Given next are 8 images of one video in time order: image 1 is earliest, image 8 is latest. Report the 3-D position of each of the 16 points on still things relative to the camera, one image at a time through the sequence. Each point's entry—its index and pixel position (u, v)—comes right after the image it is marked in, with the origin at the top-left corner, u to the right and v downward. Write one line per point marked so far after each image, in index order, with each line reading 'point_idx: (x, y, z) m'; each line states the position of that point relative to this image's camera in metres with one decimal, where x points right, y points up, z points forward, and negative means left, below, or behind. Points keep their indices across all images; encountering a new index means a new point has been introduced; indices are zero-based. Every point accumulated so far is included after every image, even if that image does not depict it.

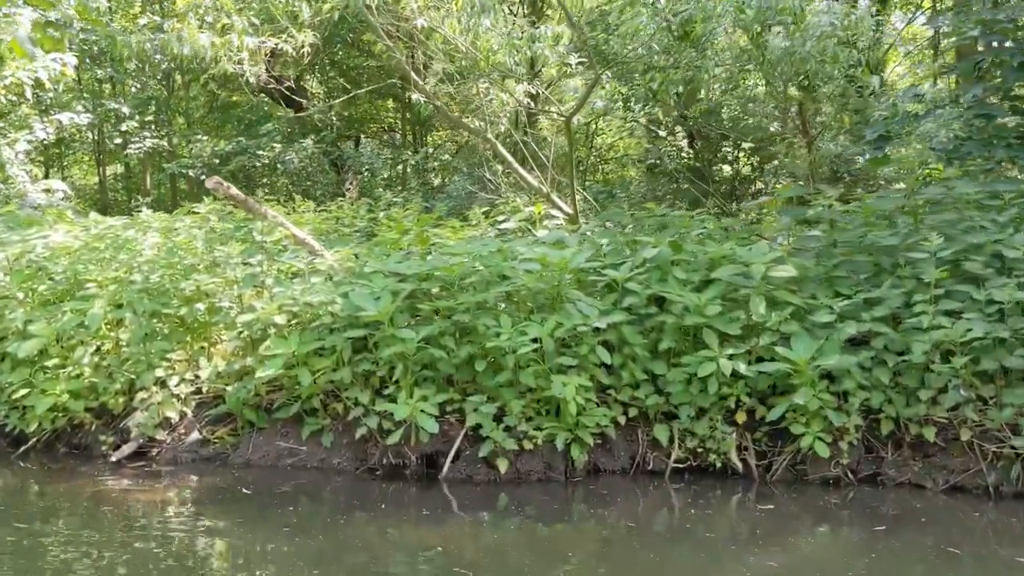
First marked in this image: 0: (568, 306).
0: (+0.2, -0.1, +4.1) m
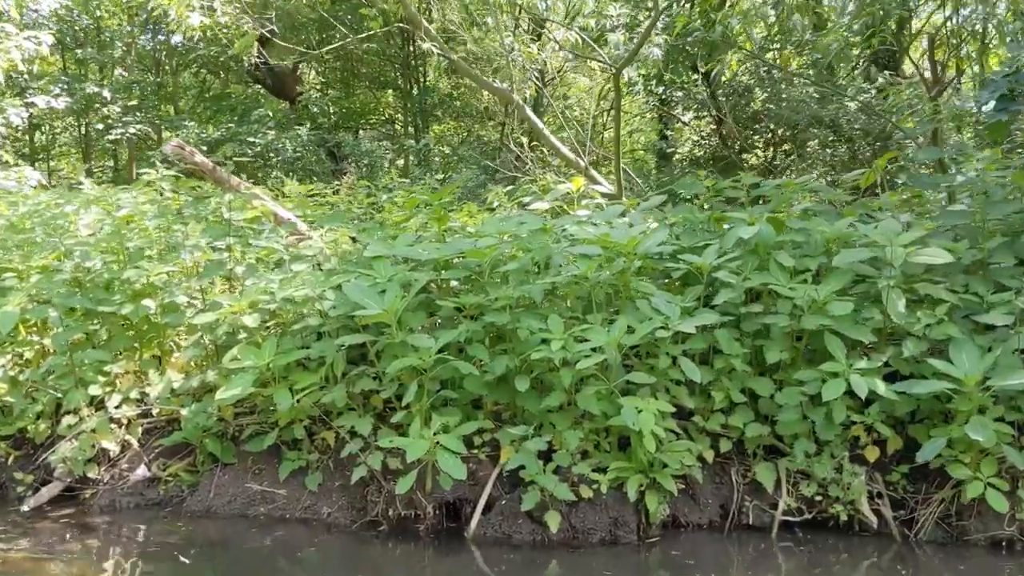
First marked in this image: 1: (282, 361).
0: (+0.4, 0.0, +3.0) m
1: (-0.7, -0.2, +3.0) m
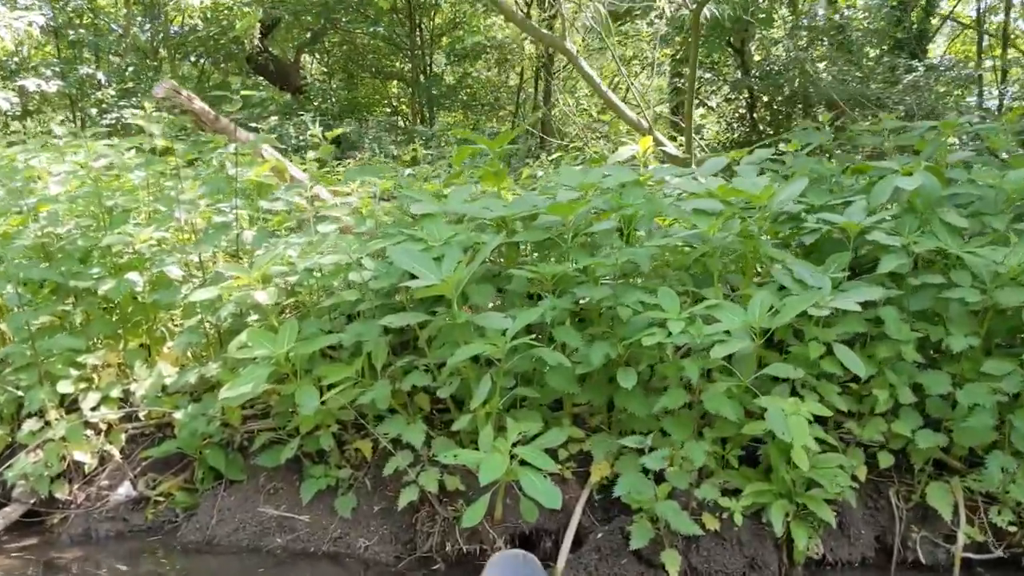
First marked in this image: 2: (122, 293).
0: (+0.6, 0.0, +2.3) m
1: (-0.5, -0.1, +2.3) m
2: (-1.1, 0.0, +2.7) m
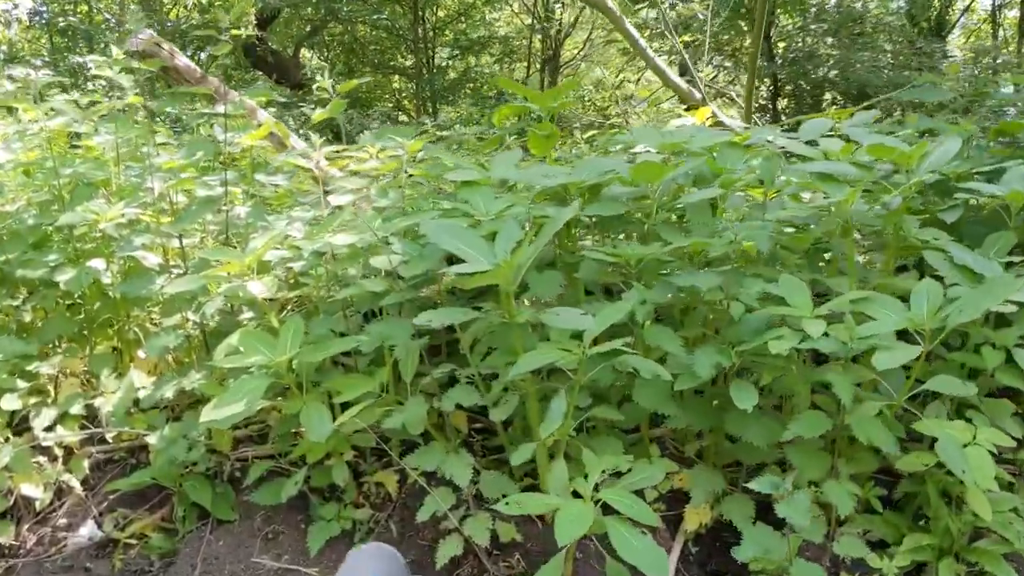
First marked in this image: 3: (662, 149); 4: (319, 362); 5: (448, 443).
0: (+0.7, +0.1, +1.8) m
1: (-0.3, -0.1, +1.7) m
2: (-0.9, 0.0, +2.2) m
3: (+0.3, +0.3, +2.0) m
4: (-0.3, -0.1, +1.8) m
5: (-0.1, -0.3, +1.9) m
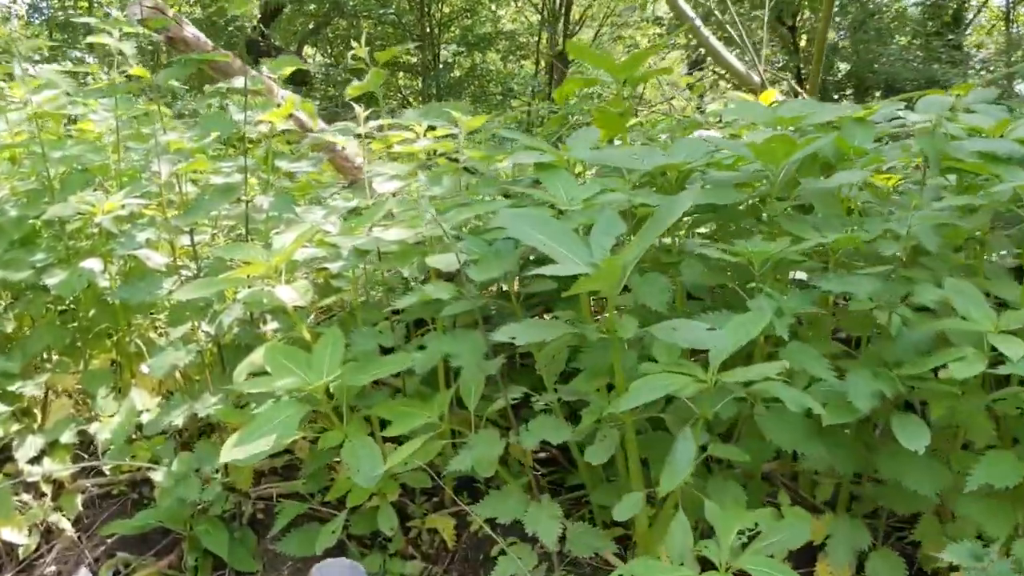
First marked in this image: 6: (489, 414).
0: (+0.9, 0.0, +1.4) m
1: (-0.2, -0.1, +1.4) m
2: (-0.8, 0.0, +1.8) m
3: (+0.4, +0.3, +1.6) m
4: (-0.2, -0.1, +1.4) m
5: (0.0, -0.3, +1.5) m
6: (0.0, -0.2, +1.5) m
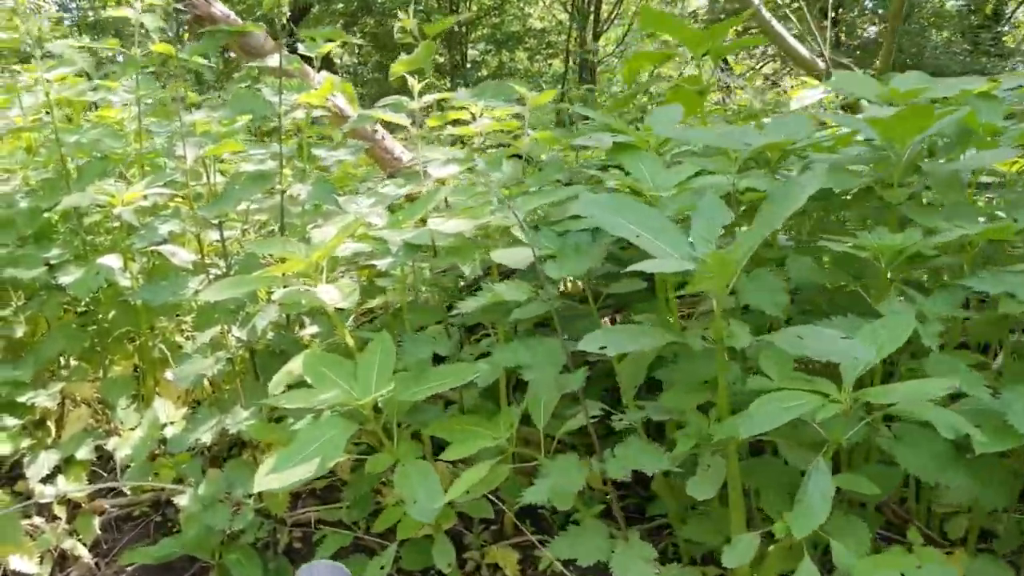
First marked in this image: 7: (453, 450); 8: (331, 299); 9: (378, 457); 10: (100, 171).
0: (+1.0, 0.0, +1.2) m
1: (-0.1, -0.1, +1.2) m
2: (-0.7, 0.0, +1.6) m
3: (+0.5, +0.3, +1.4) m
4: (-0.1, -0.1, +1.2) m
5: (+0.1, -0.3, +1.3) m
6: (+0.1, -0.2, +1.3) m
7: (-0.1, -0.2, +1.2) m
8: (-0.2, 0.0, +1.3) m
9: (-0.2, -0.2, +1.3) m
10: (-0.7, +0.2, +1.8) m
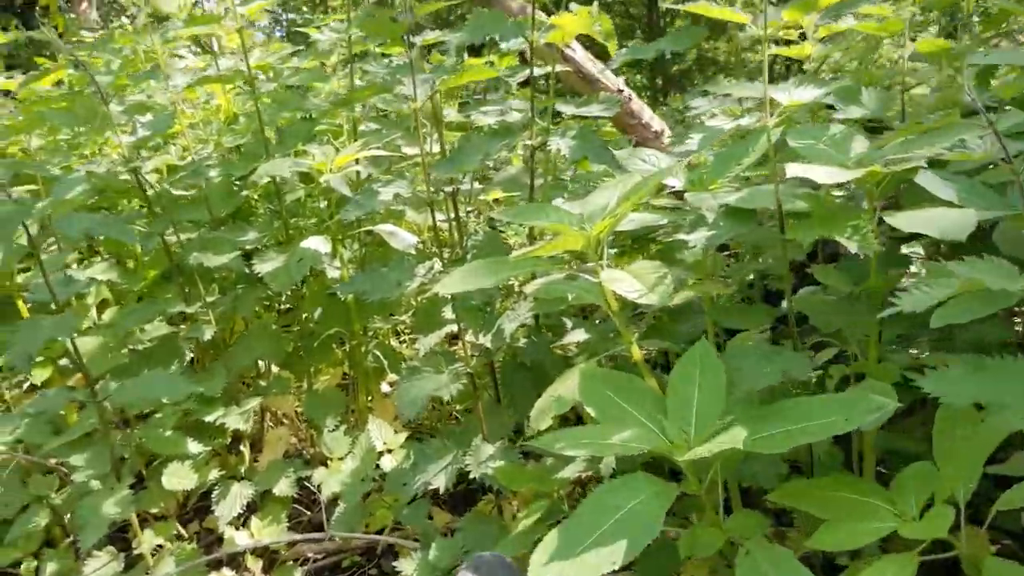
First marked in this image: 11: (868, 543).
0: (+1.3, +0.1, +0.5) m
1: (+0.2, -0.1, +0.7) m
2: (-0.3, 0.0, +1.3) m
3: (+0.9, +0.3, +0.8) m
4: (+0.2, -0.1, +0.7) m
5: (+0.4, -0.3, +0.8) m
6: (+0.4, -0.2, +0.8) m
7: (+0.2, -0.2, +0.7) m
8: (+0.1, 0.0, +0.9) m
9: (+0.2, -0.2, +0.9) m
10: (-0.3, +0.2, +1.4) m
11: (+0.3, -0.2, +0.7) m
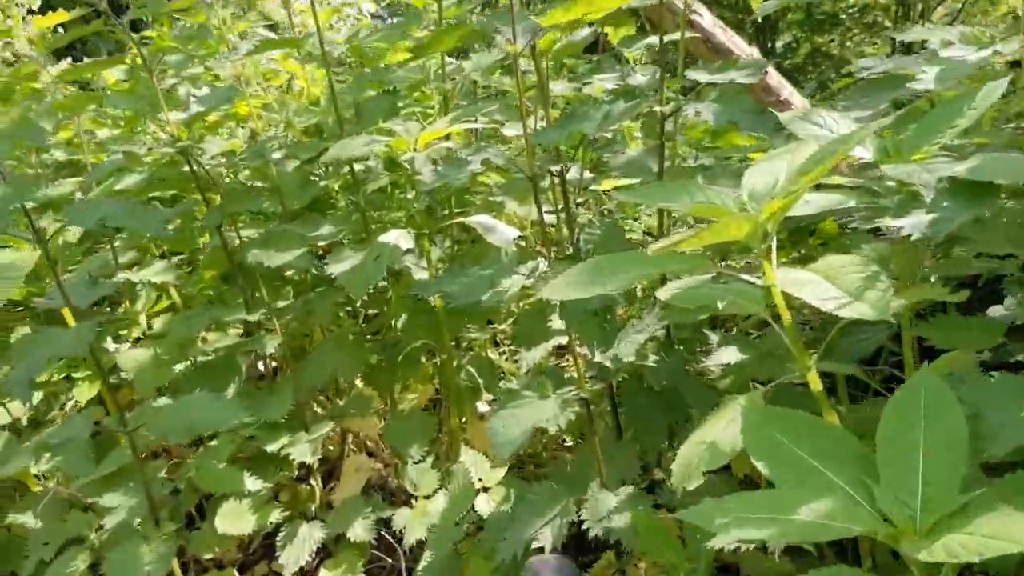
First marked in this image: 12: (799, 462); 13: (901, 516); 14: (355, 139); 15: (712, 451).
0: (+1.3, +0.1, +0.2) m
1: (+0.3, -0.1, +0.5) m
2: (-0.2, 0.0, +1.1) m
3: (+1.0, +0.3, +0.5) m
4: (+0.3, -0.1, +0.5) m
5: (+0.5, -0.3, +0.5) m
6: (+0.5, -0.2, +0.5) m
7: (+0.3, -0.2, +0.4) m
8: (+0.2, 0.0, +0.6) m
9: (+0.2, -0.2, +0.6) m
10: (-0.2, +0.2, +1.2) m
11: (+0.3, -0.2, +0.4) m
12: (+0.2, -0.1, +0.6) m
13: (+0.2, -0.1, +0.5) m
14: (-0.2, +0.2, +1.1) m
15: (+0.1, -0.1, +0.7) m
